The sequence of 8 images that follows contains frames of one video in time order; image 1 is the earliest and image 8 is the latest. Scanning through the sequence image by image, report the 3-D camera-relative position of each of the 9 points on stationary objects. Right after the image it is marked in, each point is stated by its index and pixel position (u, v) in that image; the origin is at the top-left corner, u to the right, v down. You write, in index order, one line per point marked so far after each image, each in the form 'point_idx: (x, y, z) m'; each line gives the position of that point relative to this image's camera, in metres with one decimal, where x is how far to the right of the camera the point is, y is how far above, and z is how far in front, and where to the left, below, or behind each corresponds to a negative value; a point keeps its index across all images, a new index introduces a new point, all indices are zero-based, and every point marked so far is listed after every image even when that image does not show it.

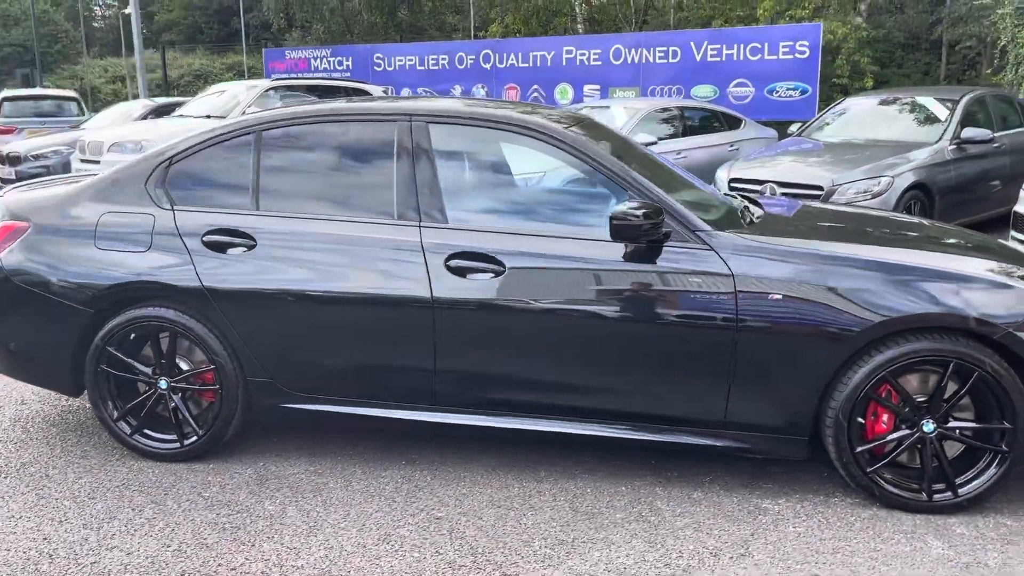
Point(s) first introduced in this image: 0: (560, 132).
0: (+0.1, +0.6, +3.5) m
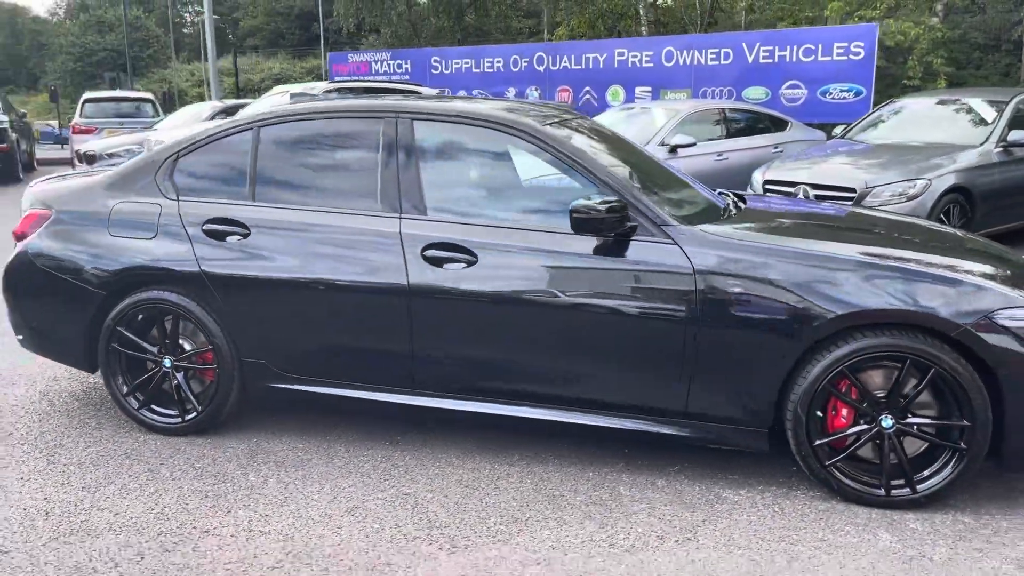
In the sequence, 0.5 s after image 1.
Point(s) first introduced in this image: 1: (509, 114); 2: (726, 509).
0: (0.0, +0.7, +3.6) m
1: (-0.1, +0.8, +3.8) m
2: (+0.8, -0.8, +3.2) m
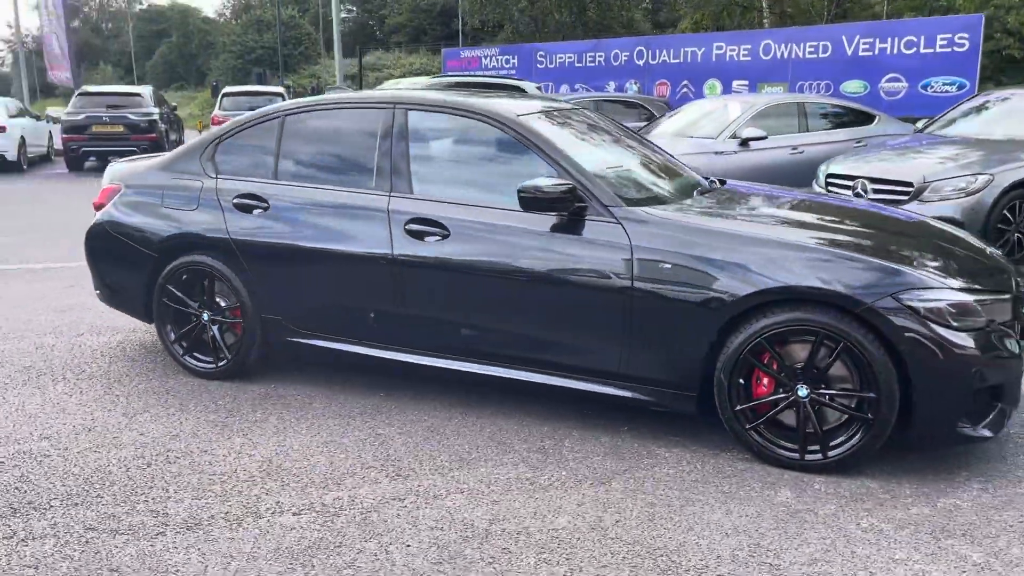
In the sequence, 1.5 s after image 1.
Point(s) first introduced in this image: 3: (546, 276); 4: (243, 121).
0: (-0.1, +0.8, +4.1) m
1: (-0.1, +0.9, +4.2) m
2: (+0.6, -0.7, +3.6) m
3: (+0.1, 0.0, +3.8) m
4: (-1.4, +0.9, +4.6) m
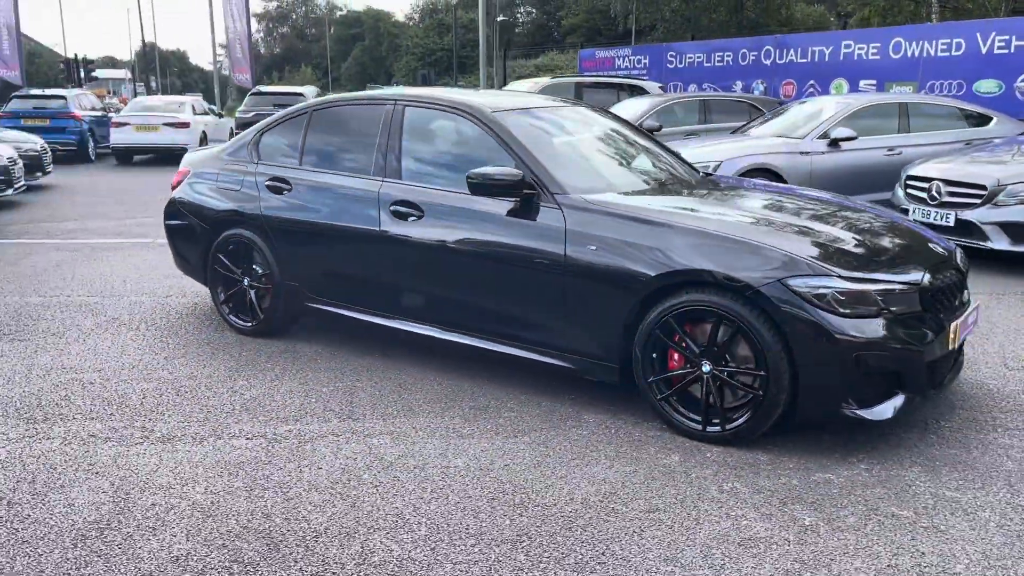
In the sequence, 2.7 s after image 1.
0: (-0.2, +0.9, +4.6) m
1: (-0.2, +1.0, +4.7) m
2: (+0.3, -0.6, +4.0) m
3: (-0.1, +0.2, +4.2) m
4: (-1.4, +1.1, +5.4) m
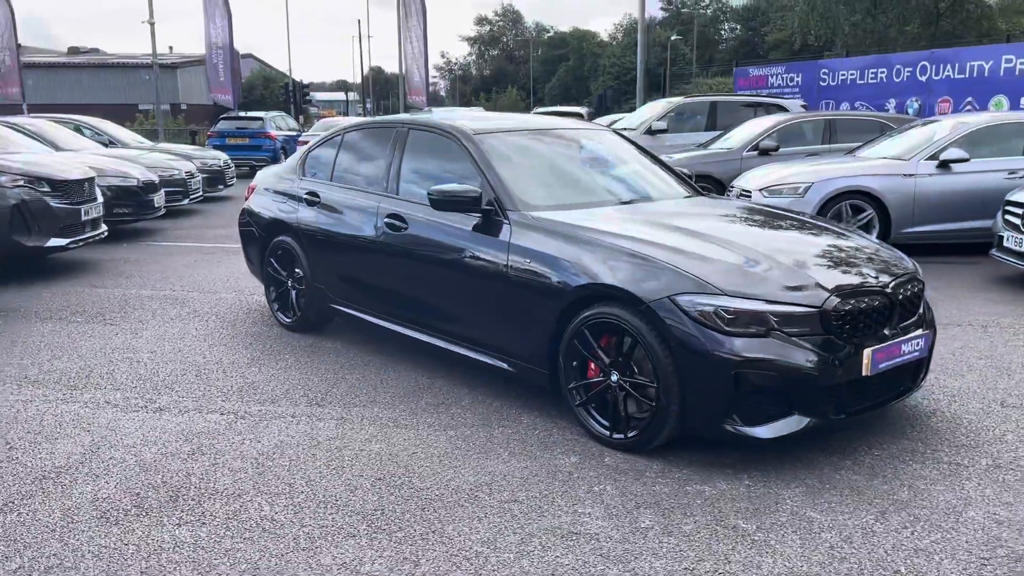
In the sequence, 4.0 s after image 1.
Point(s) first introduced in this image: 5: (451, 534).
0: (-0.3, +0.9, +5.0) m
1: (-0.3, +1.0, +5.1) m
2: (0.0, -0.7, +4.3) m
3: (-0.3, +0.1, +4.6) m
4: (-1.3, +1.0, +6.0) m
5: (-0.2, -0.9, +3.1) m
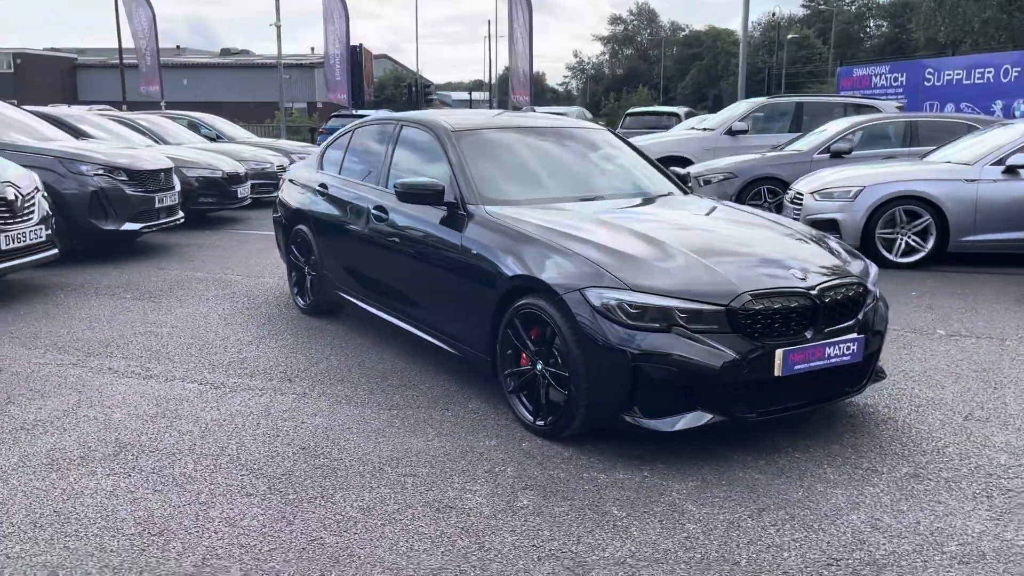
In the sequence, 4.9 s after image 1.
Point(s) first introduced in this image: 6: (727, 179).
0: (-0.4, +0.9, +5.2) m
1: (-0.4, +1.0, +5.4) m
2: (-0.3, -0.6, +4.5) m
3: (-0.5, +0.2, +4.8) m
4: (-1.2, +1.1, +6.4) m
5: (-0.7, -0.8, +3.4) m
6: (+2.8, +1.4, +11.4) m
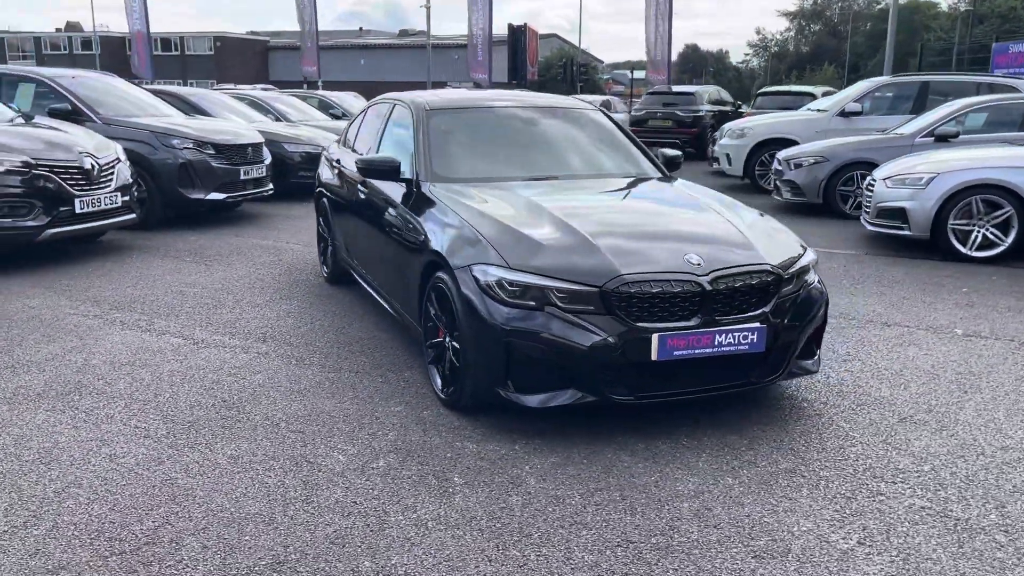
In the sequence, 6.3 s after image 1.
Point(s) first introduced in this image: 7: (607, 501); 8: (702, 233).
0: (-0.5, +1.1, +5.4) m
1: (-0.5, +1.2, +5.6) m
2: (-0.7, -0.5, +4.7) m
3: (-0.7, +0.3, +5.1) m
4: (-1.1, +1.4, +6.7) m
5: (-1.2, -0.7, +3.7) m
6: (+3.8, +1.5, +10.8) m
7: (+0.4, -0.8, +3.2) m
8: (+0.9, +0.3, +4.1) m
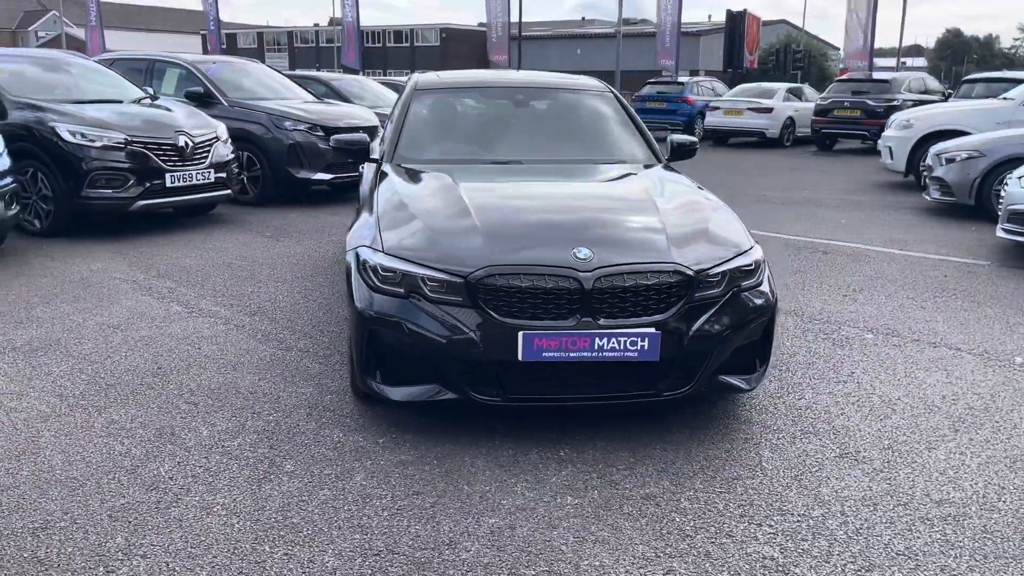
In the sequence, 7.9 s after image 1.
0: (-0.6, +1.2, +5.3) m
1: (-0.5, +1.3, +5.4) m
2: (-1.0, -0.3, +4.7) m
3: (-0.9, +0.4, +5.0) m
4: (-0.8, +1.5, +6.7) m
5: (-1.7, -0.5, +3.8) m
6: (+5.0, +1.4, +9.5) m
7: (-0.3, -0.7, +3.0) m
8: (+0.5, +0.3, +3.7) m
